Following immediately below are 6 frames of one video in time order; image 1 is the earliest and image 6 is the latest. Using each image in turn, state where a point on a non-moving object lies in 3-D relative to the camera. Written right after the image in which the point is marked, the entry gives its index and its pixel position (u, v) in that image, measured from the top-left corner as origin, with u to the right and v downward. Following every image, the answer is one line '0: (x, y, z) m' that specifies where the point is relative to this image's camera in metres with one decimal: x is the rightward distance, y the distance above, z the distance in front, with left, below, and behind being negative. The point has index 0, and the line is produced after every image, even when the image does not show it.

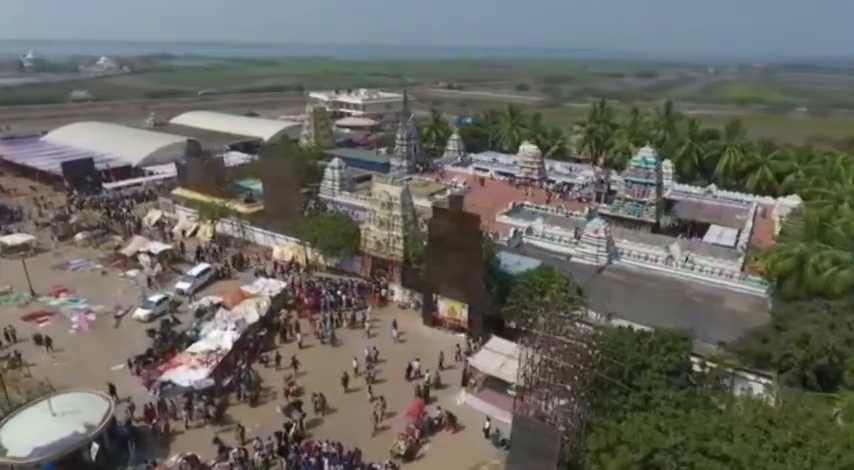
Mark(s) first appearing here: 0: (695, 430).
0: (+7.8, -5.6, +18.9) m
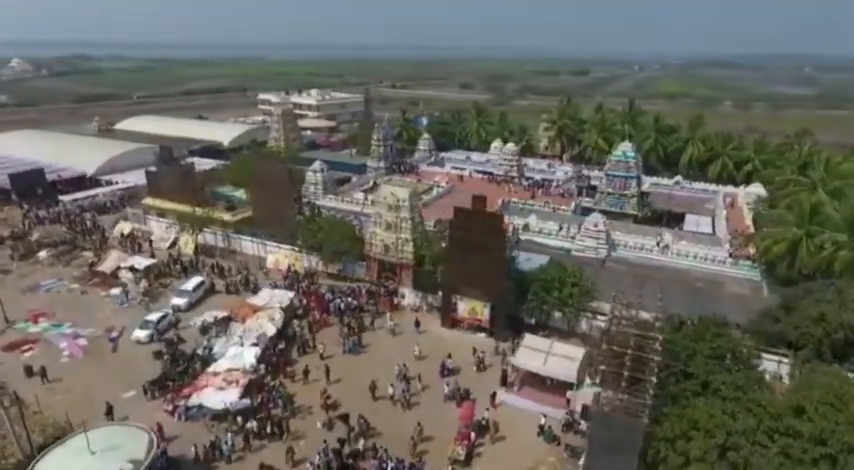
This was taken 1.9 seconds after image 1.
0: (+10.3, -5.3, +19.9) m
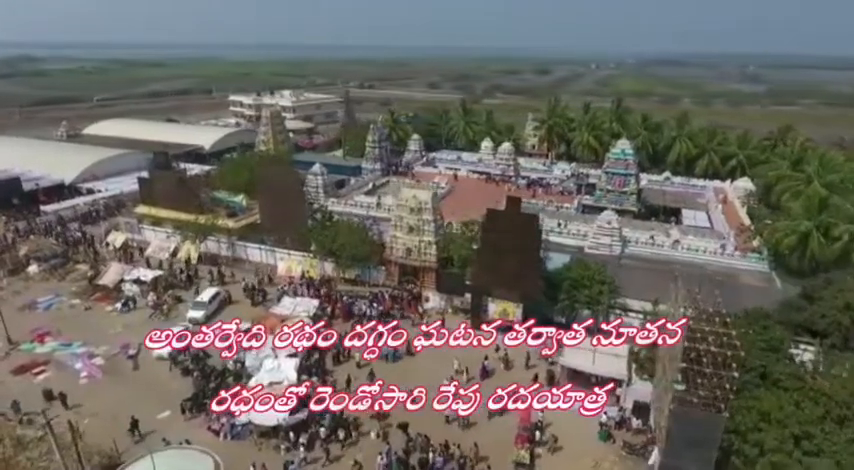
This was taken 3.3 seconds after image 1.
0: (+12.7, -5.2, +20.7) m
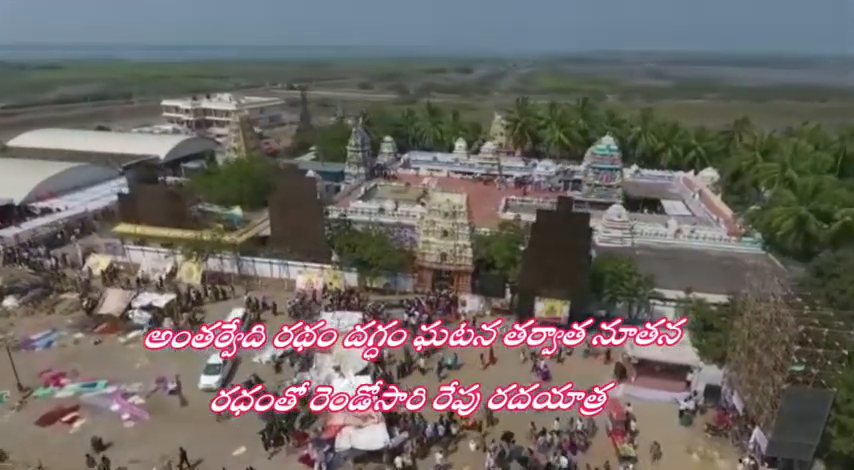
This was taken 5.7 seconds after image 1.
0: (+16.5, -4.6, +22.7) m
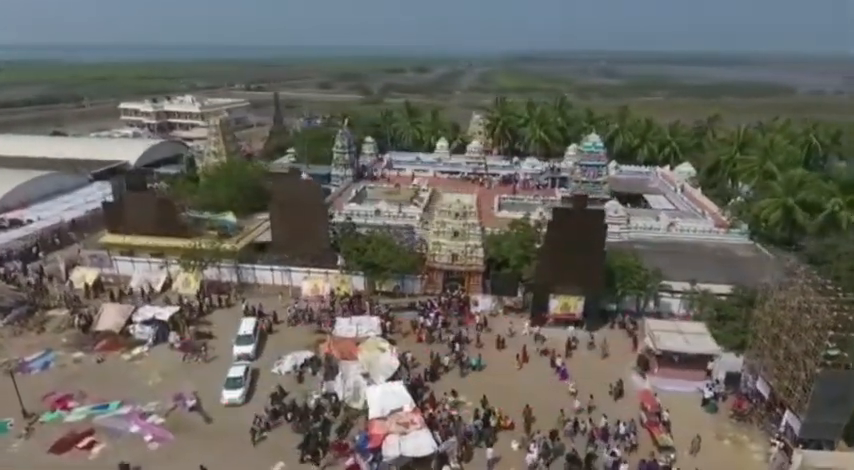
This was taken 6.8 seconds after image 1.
0: (+17.9, -4.1, +23.9) m
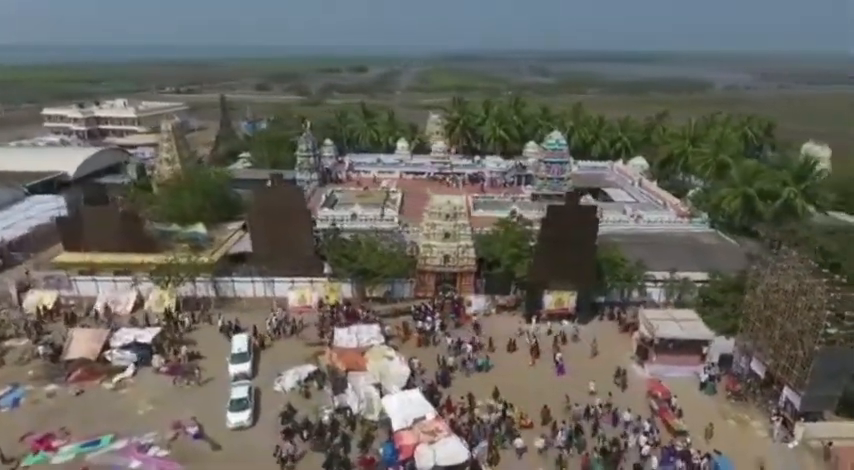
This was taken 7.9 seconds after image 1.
0: (+18.5, -3.4, +25.3) m
